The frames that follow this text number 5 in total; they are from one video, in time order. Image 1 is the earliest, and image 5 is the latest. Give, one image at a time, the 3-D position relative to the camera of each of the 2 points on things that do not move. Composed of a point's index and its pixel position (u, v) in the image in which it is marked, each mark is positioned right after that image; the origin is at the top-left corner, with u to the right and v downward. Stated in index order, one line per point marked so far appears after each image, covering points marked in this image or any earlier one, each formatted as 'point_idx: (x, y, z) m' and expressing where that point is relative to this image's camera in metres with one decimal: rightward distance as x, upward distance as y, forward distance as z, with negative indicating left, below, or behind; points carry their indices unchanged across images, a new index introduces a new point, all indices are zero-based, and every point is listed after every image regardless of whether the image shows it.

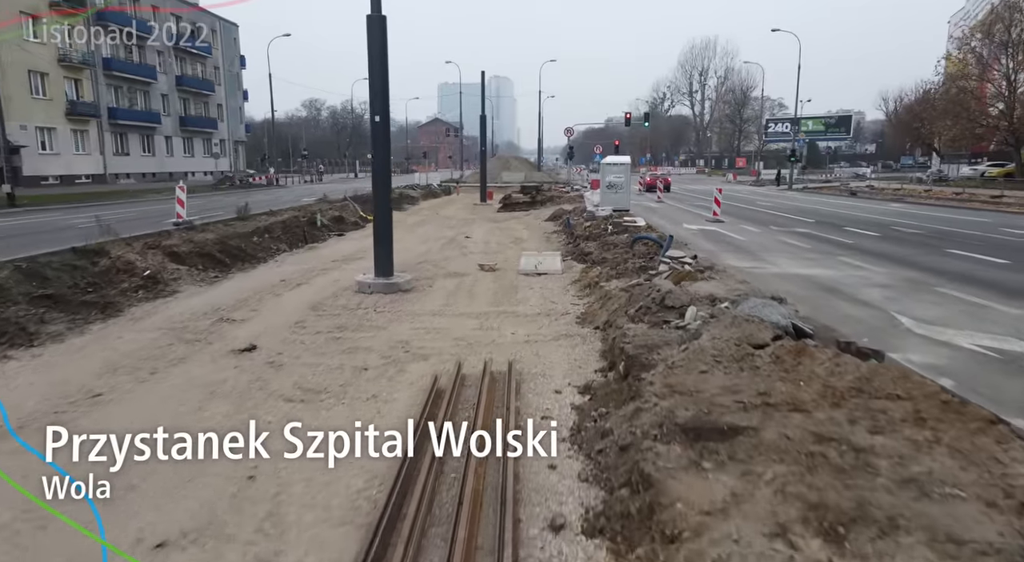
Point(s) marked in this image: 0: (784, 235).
0: (+6.6, +1.1, +17.0) m
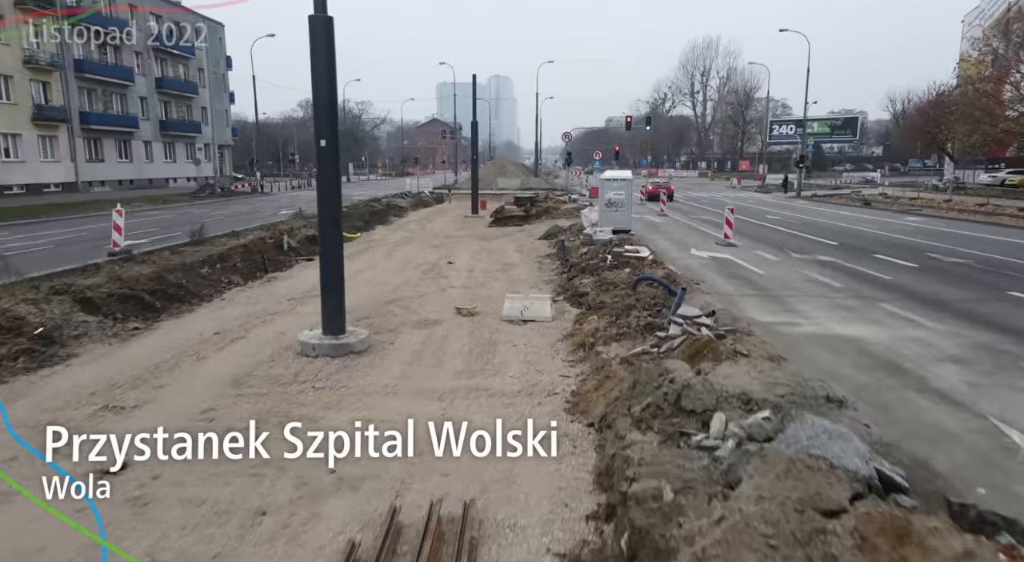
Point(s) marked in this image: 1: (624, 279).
0: (+6.3, +0.3, +14.9) m
1: (+1.9, 0.0, +12.2) m
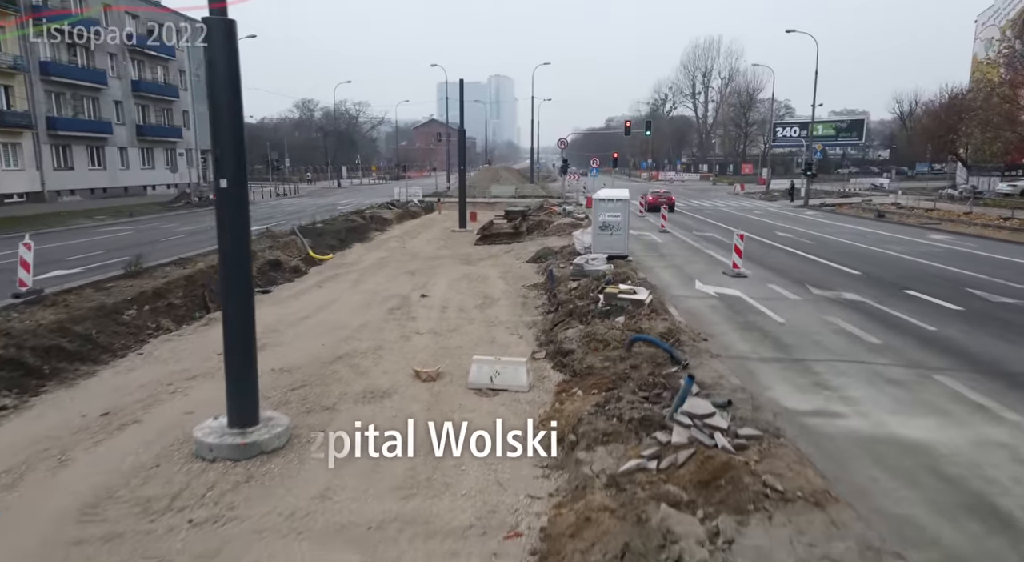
0: (+5.9, -0.5, +12.8) m
1: (+1.5, -0.8, +10.1) m
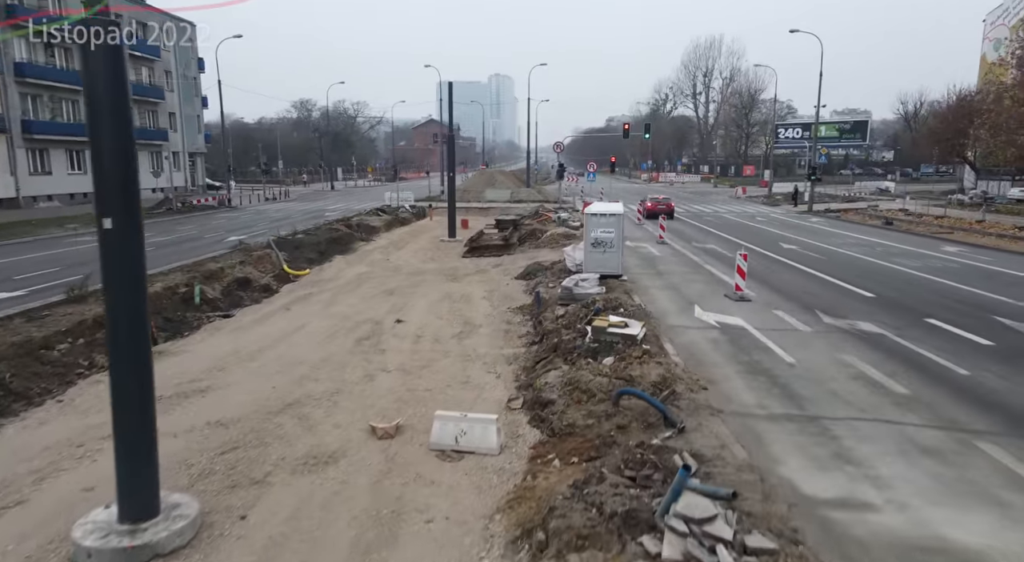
0: (+5.5, -1.0, +11.5) m
1: (+1.1, -1.3, +8.8) m
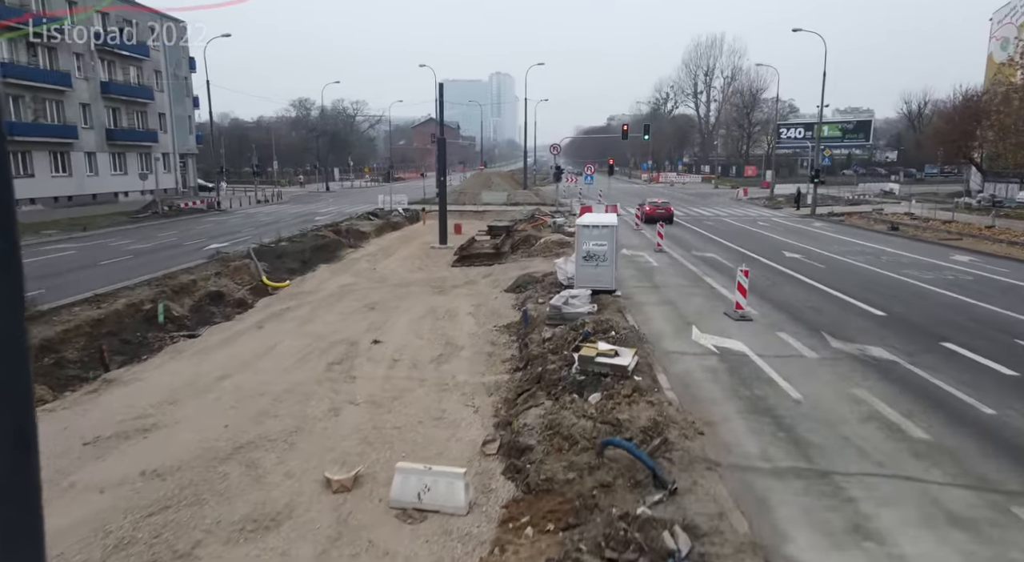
0: (+5.2, -1.3, +10.5) m
1: (+0.8, -1.7, +7.8) m
